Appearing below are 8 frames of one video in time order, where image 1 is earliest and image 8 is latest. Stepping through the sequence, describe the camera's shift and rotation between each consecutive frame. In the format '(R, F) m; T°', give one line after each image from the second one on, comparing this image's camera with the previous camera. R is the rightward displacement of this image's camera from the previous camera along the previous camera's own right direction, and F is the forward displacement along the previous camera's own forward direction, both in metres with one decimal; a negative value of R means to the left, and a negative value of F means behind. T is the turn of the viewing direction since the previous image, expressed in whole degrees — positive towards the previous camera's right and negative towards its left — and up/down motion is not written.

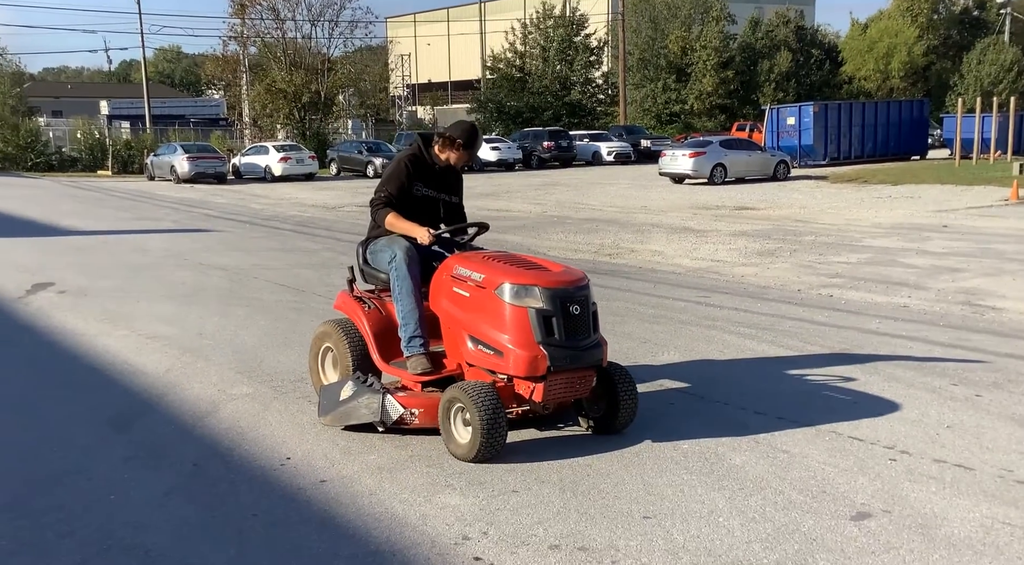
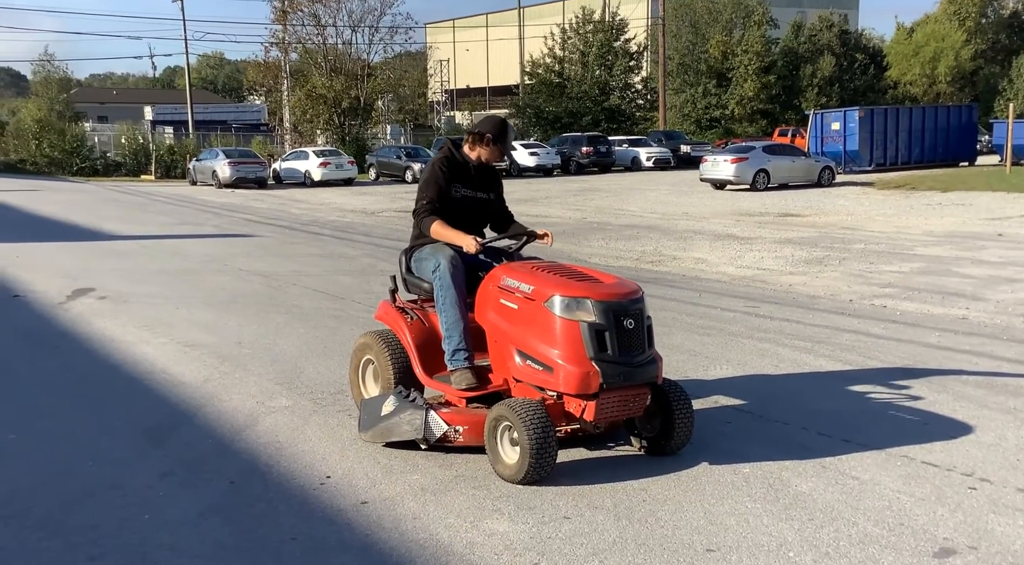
(-0.1, +0.3) m; -2°
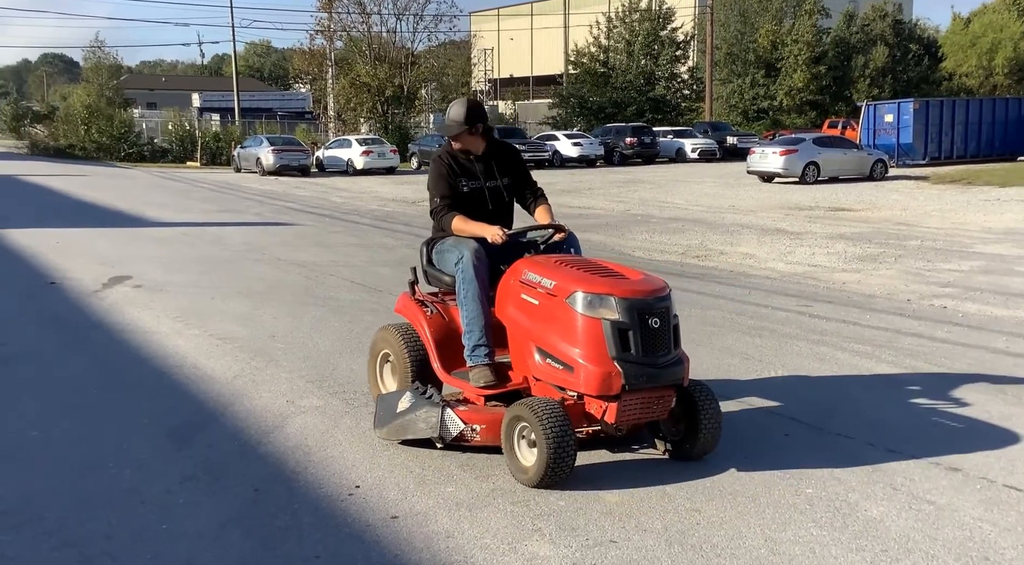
(0.0, +0.3) m; -2°
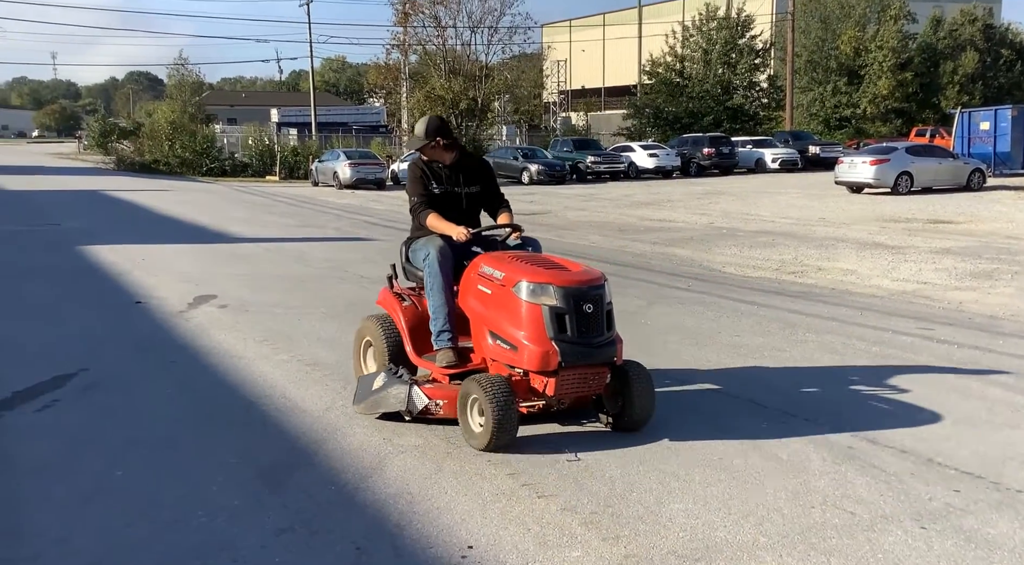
(-0.3, +0.5) m; -4°
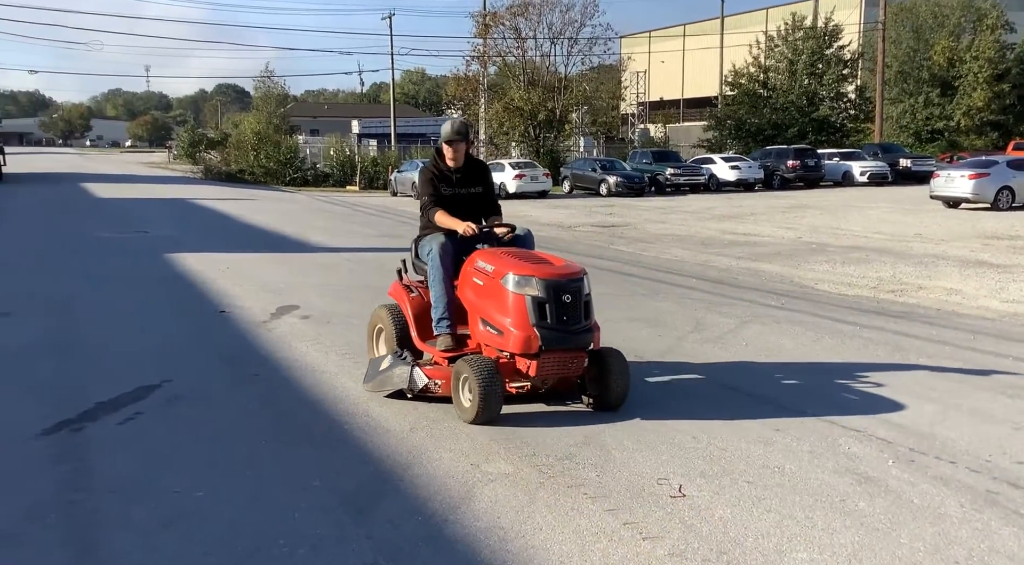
(-0.1, +0.3) m; -4°
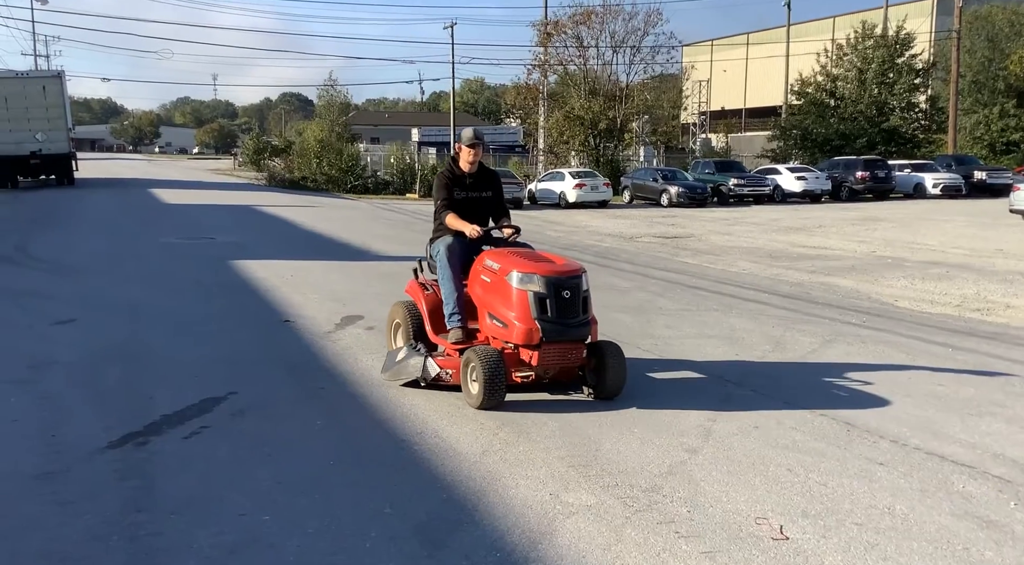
(-0.1, +0.3) m; -3°
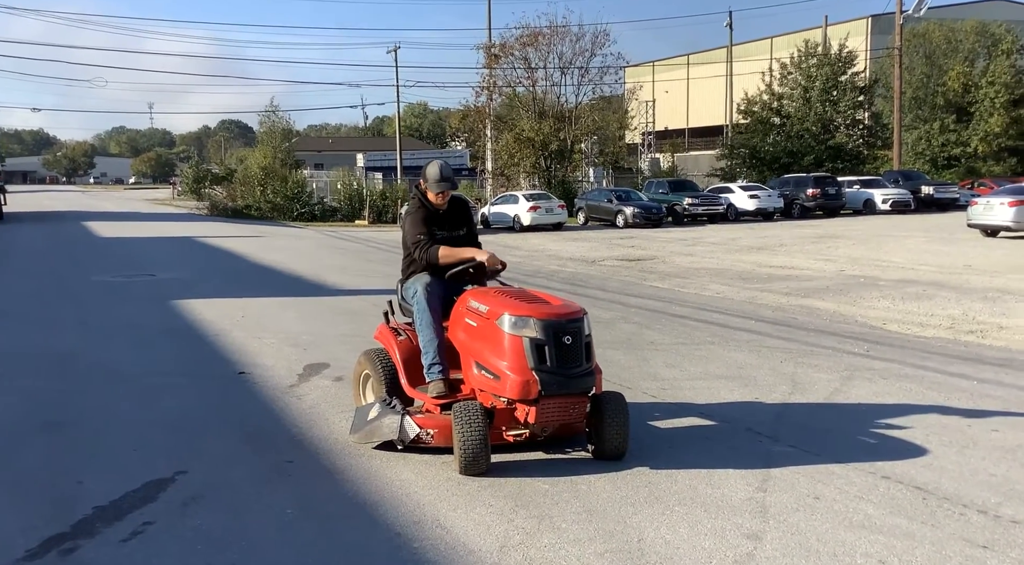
(-0.3, +1.1) m; +3°
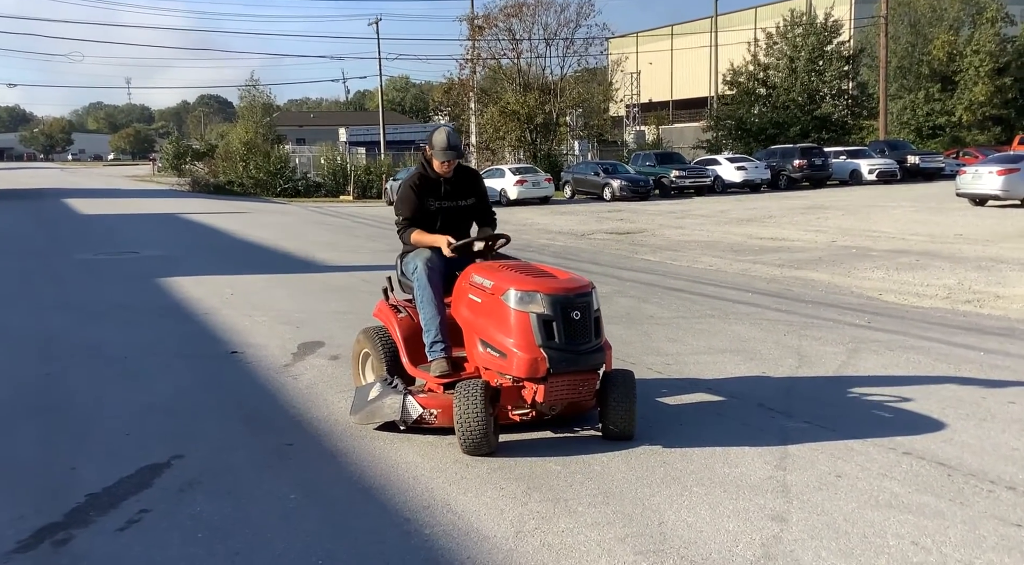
(-0.1, +0.2) m; +1°
